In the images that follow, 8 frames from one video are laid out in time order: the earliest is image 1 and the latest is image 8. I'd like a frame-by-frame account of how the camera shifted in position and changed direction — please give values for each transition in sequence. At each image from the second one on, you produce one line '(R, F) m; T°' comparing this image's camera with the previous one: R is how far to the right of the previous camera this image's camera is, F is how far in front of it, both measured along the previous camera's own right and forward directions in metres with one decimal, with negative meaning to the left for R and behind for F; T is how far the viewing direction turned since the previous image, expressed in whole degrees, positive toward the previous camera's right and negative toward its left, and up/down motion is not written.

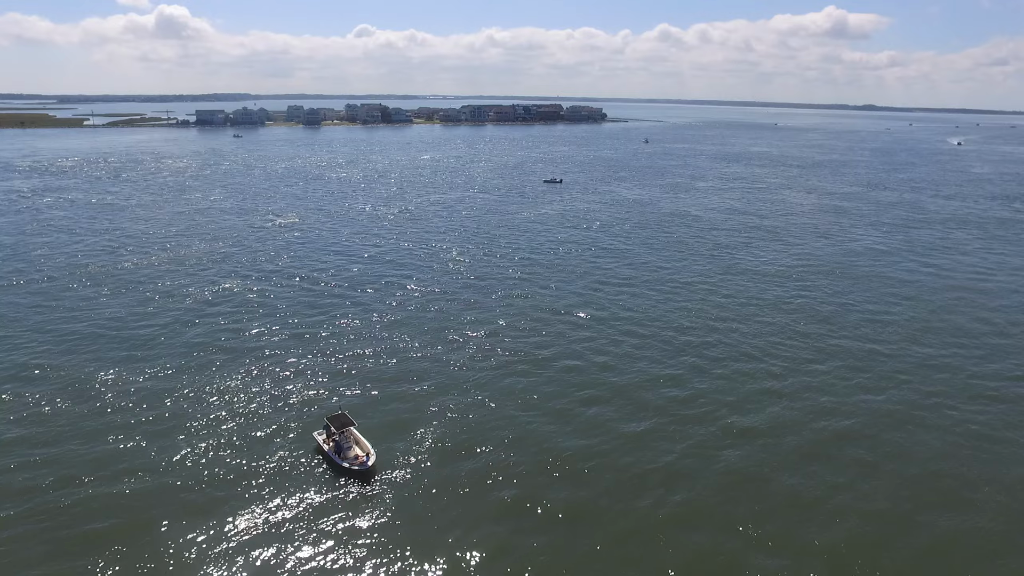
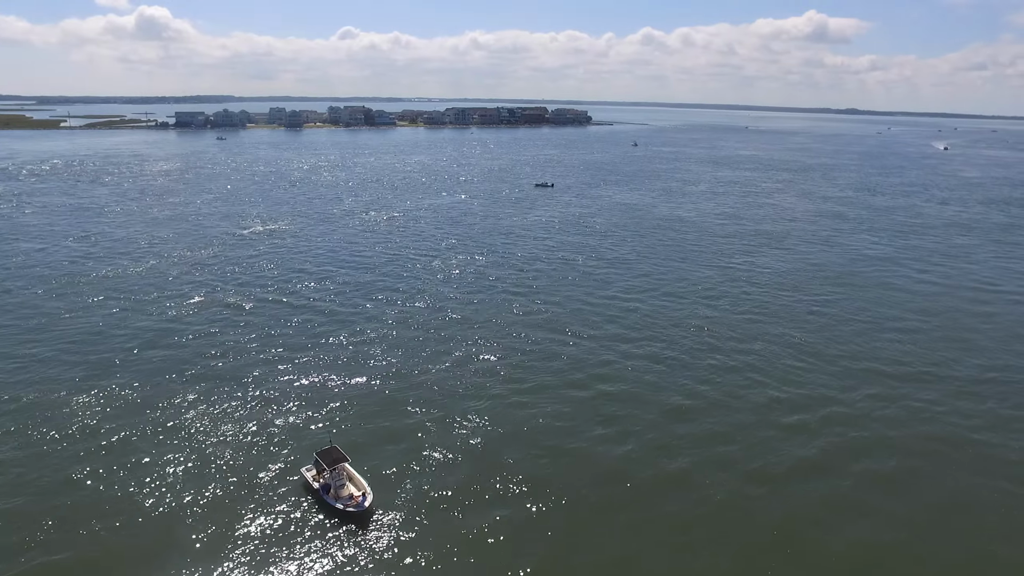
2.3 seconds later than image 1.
(-0.6, +1.8) m; +1°
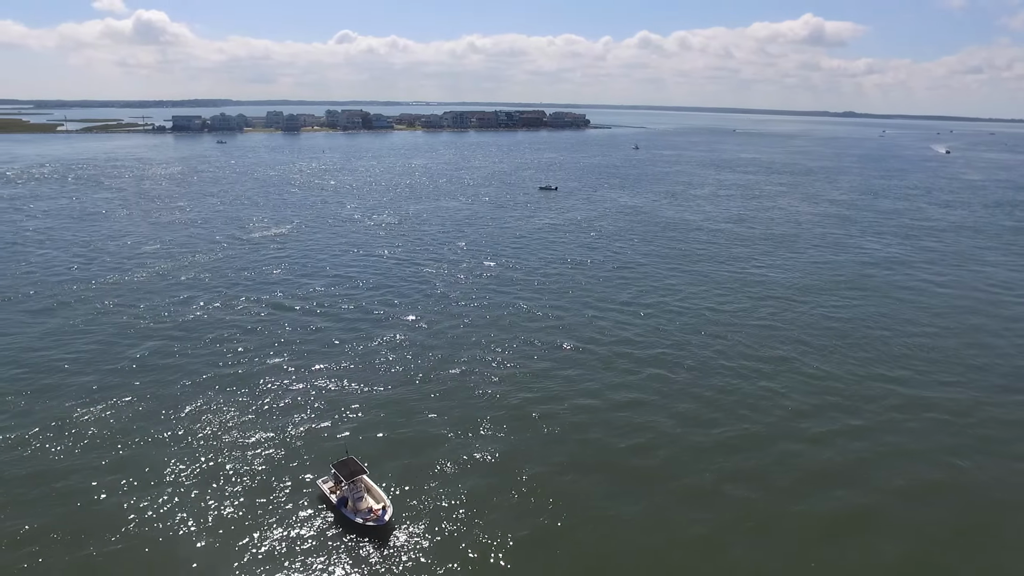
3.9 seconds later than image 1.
(-0.6, +0.6) m; 0°
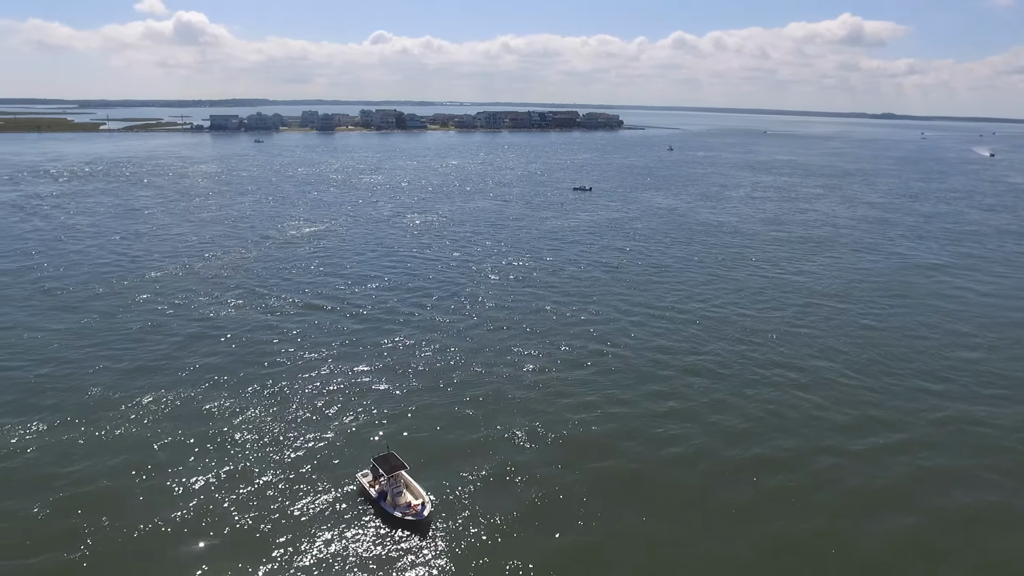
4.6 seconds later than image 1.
(-0.1, -0.1) m; -2°
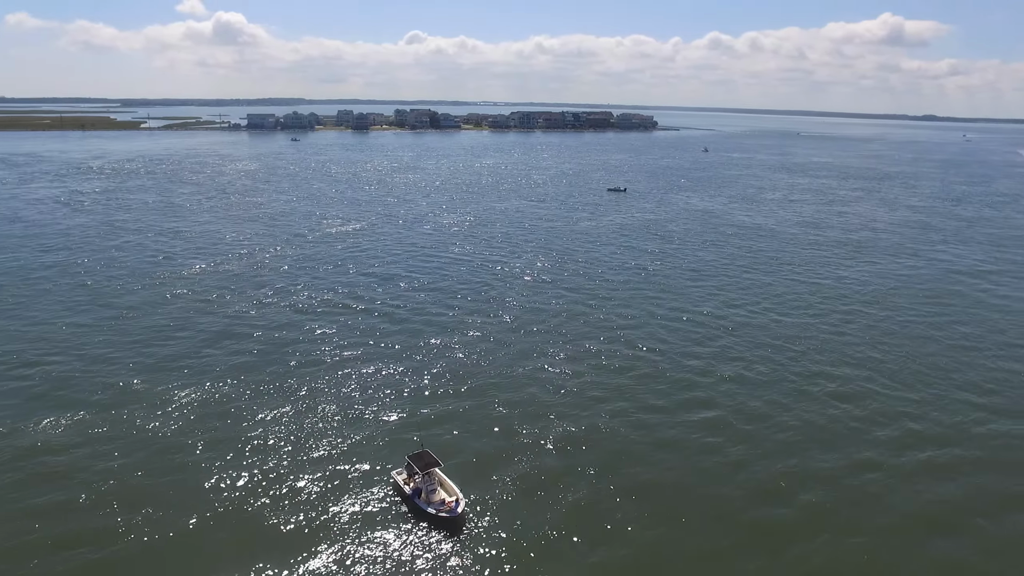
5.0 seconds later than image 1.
(-0.2, 0.0) m; -2°
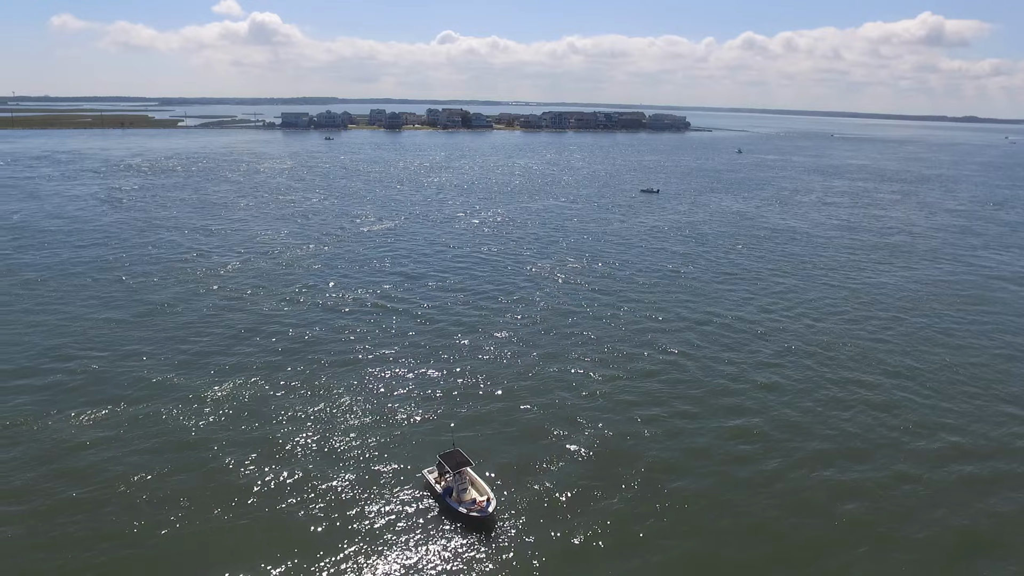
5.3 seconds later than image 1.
(-0.1, 0.0) m; -2°
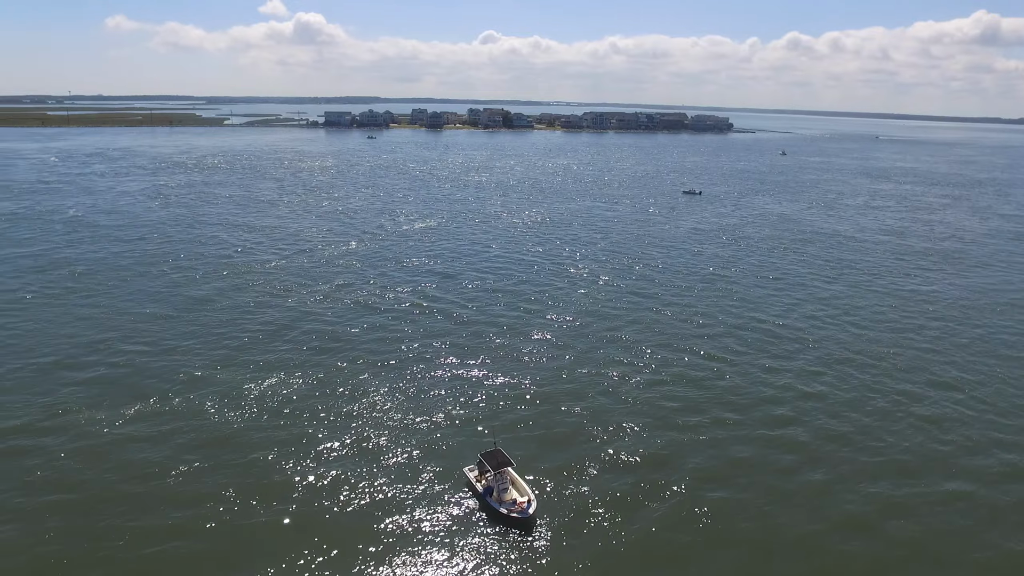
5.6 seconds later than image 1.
(-0.1, +0.2) m; -3°
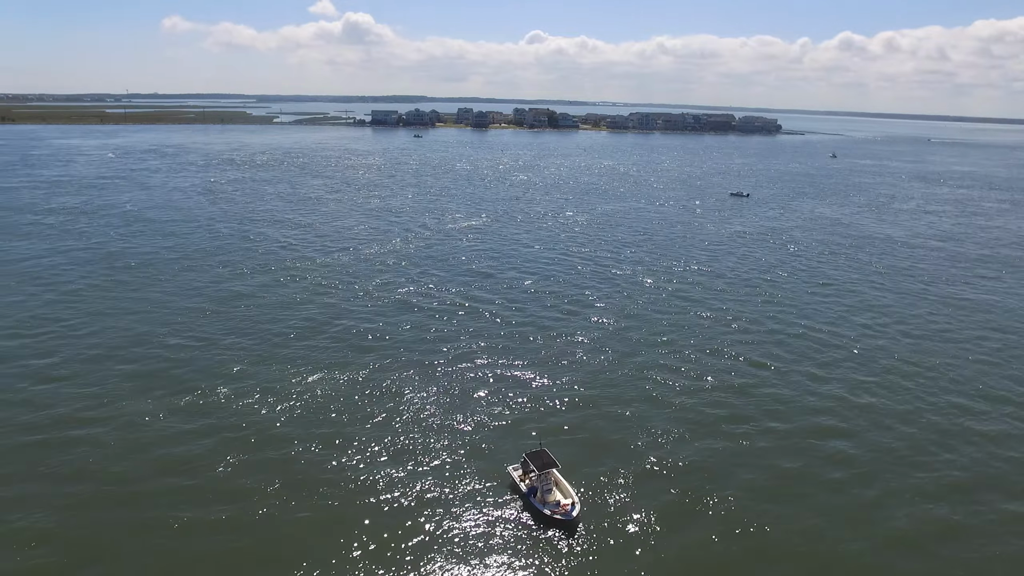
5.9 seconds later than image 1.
(-0.1, -0.1) m; -3°
